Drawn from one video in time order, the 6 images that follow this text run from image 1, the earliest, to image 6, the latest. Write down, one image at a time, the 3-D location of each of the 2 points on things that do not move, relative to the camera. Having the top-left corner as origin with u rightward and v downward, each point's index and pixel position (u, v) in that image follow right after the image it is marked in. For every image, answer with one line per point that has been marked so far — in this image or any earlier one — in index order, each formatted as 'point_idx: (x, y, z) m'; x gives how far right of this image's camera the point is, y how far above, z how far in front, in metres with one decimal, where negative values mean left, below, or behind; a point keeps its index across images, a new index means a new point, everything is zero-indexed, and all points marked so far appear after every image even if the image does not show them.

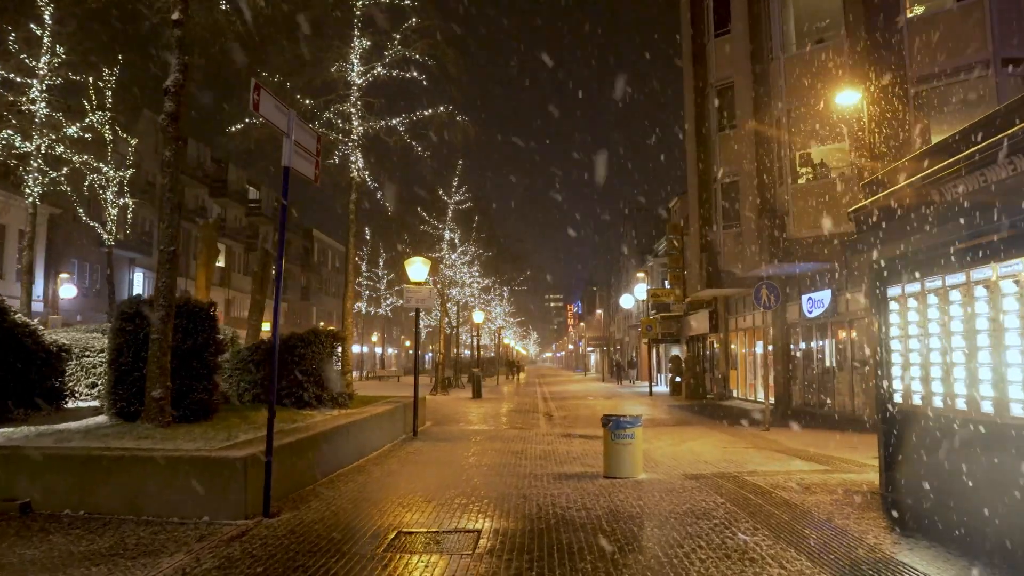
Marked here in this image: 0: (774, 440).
0: (+5.2, -3.0, +14.5) m
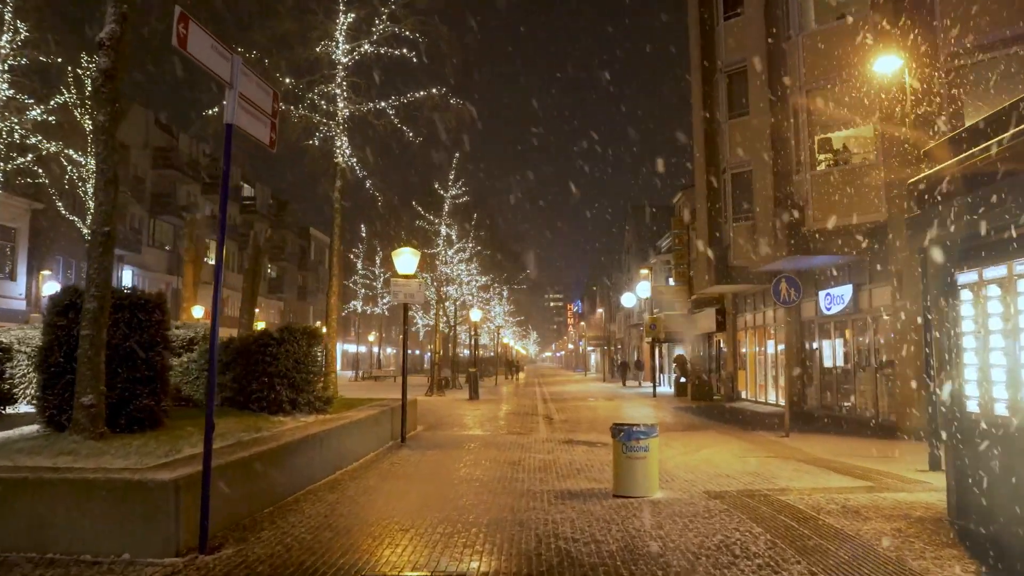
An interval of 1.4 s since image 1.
0: (+5.1, -2.8, +13.1) m
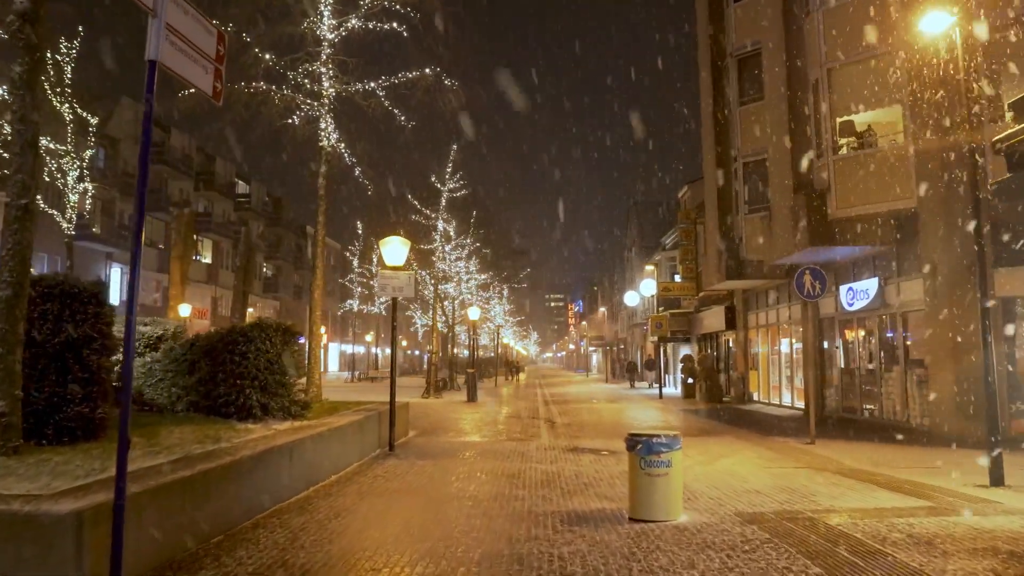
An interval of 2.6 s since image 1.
0: (+5.1, -2.7, +11.8) m
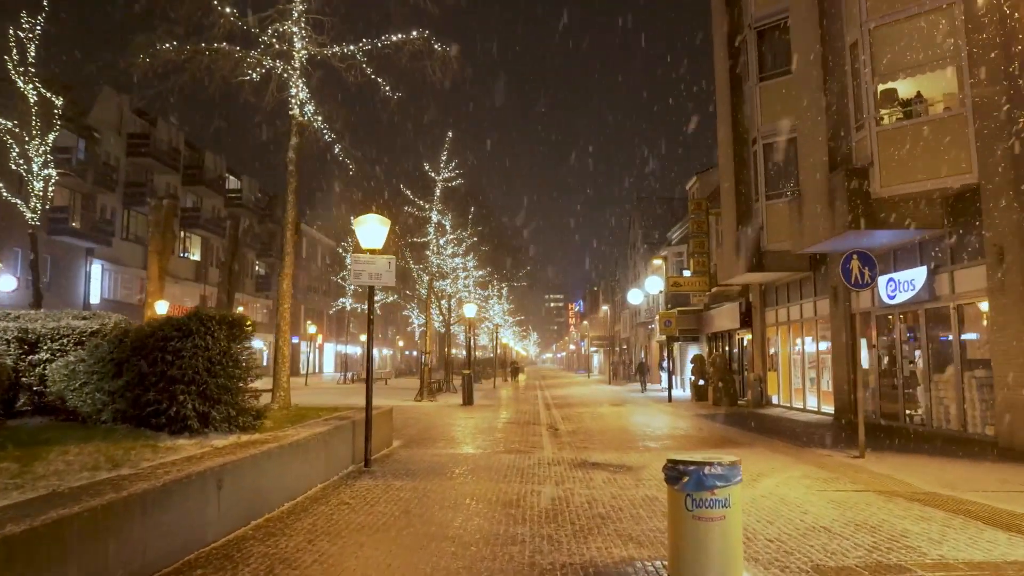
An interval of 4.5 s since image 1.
0: (+5.0, -2.5, +9.8) m
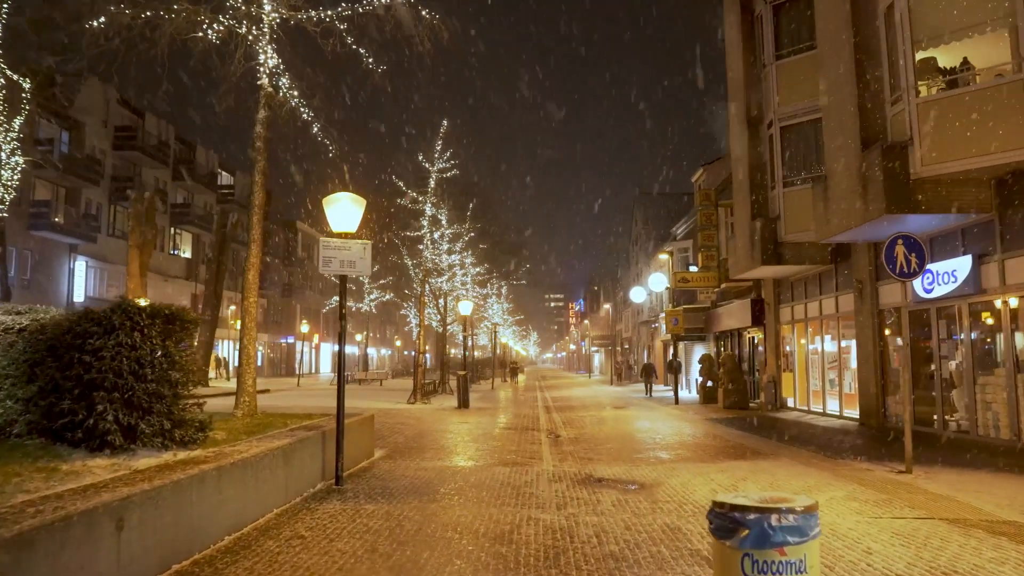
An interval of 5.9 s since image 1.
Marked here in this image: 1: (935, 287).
0: (+5.0, -2.4, +8.3) m
1: (+8.0, 0.0, +14.1) m
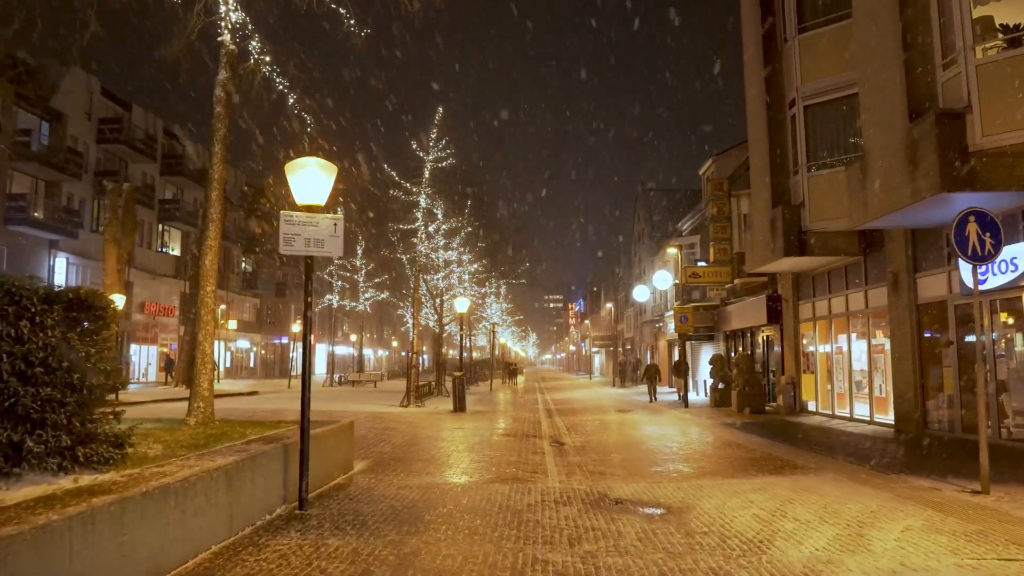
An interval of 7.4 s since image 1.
0: (+5.0, -2.2, +6.6) m
1: (+8.0, +0.2, +12.5) m
